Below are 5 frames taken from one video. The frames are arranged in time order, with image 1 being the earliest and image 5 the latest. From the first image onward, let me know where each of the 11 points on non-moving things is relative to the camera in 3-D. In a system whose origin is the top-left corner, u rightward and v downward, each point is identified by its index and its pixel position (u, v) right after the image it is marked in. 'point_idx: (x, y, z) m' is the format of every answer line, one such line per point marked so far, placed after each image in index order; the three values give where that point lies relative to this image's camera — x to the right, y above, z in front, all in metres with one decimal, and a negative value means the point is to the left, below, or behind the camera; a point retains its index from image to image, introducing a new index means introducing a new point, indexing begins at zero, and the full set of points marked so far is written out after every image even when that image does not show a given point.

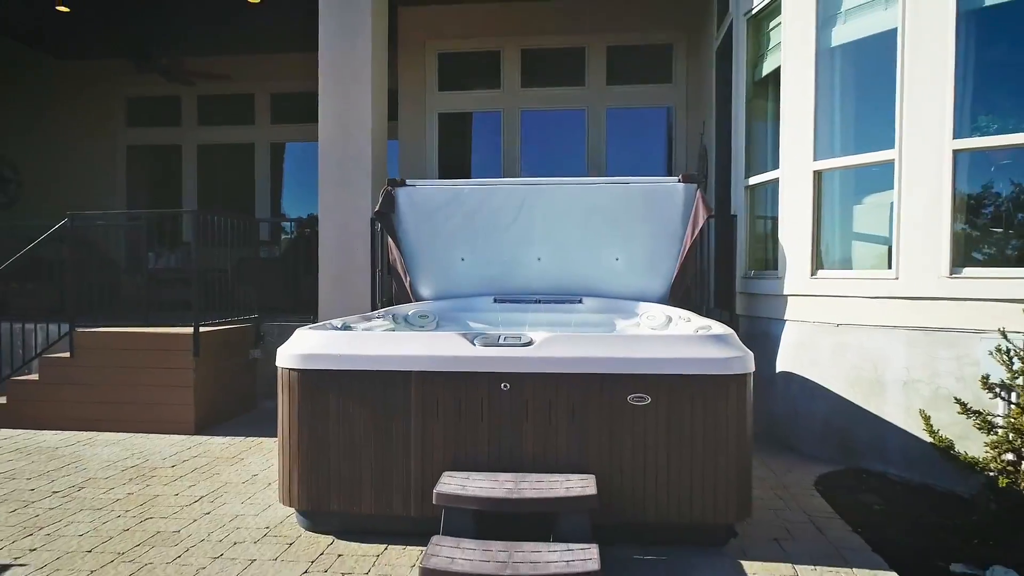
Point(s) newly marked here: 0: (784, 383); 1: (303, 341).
0: (+1.8, -0.6, +4.2) m
1: (-0.9, -0.2, +2.8) m
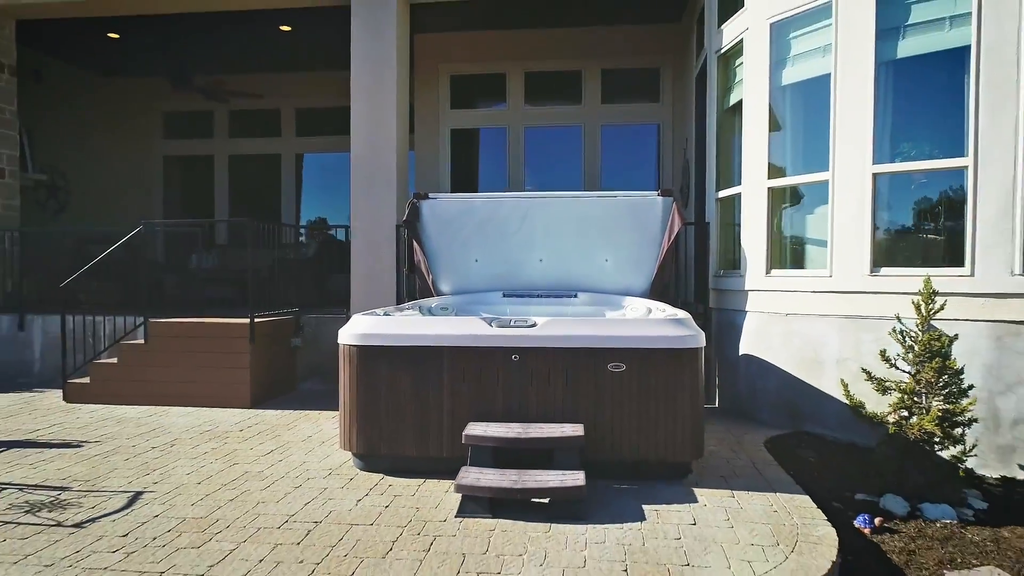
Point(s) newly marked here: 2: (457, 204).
0: (+1.9, -0.6, +5.0) m
1: (-0.9, -0.2, +3.6) m
2: (-0.5, +0.7, +5.4) m
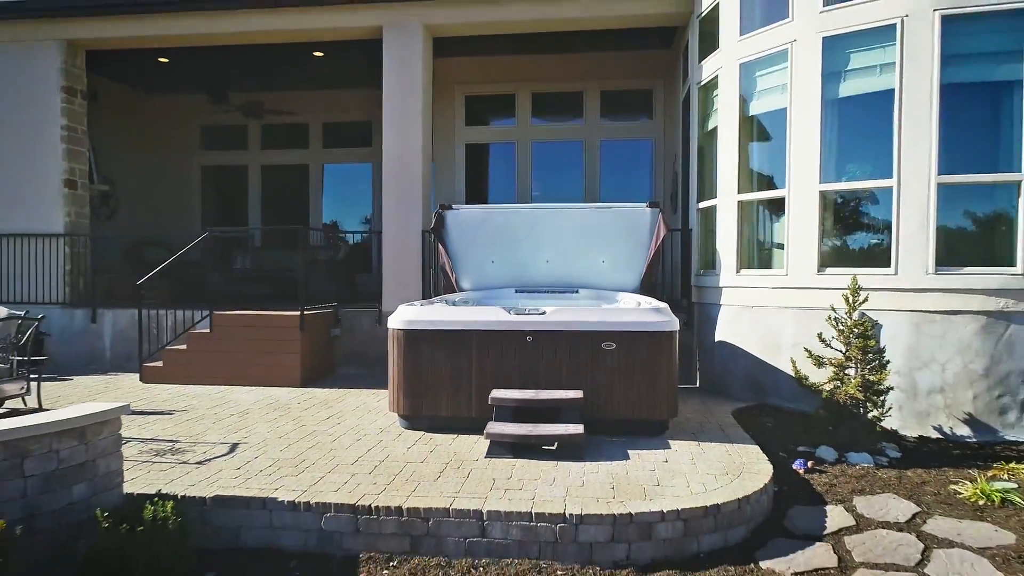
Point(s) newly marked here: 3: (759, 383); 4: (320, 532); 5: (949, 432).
0: (+2.0, -0.6, +5.9) m
1: (-0.8, -0.2, +4.5) m
2: (-0.4, +0.8, +6.3) m
3: (+2.2, -0.8, +5.5) m
4: (-1.0, -1.3, +3.2) m
5: (+3.2, -1.1, +4.6) m
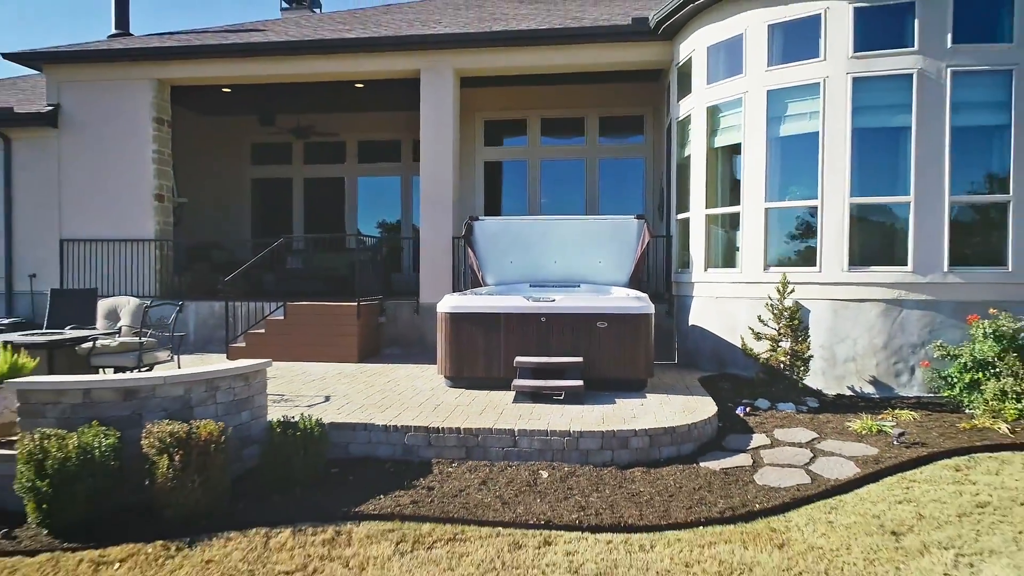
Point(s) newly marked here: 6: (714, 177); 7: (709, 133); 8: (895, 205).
0: (+2.1, -0.5, +7.4) m
1: (-0.6, -0.1, +6.1) m
2: (-0.2, +0.8, +7.9) m
3: (+2.3, -0.8, +7.0) m
4: (-0.8, -1.2, +4.8) m
5: (+3.4, -1.0, +6.2) m
6: (+2.4, +1.3, +7.3) m
7: (+2.3, +1.8, +7.3) m
8: (+3.7, +0.8, +6.1) m
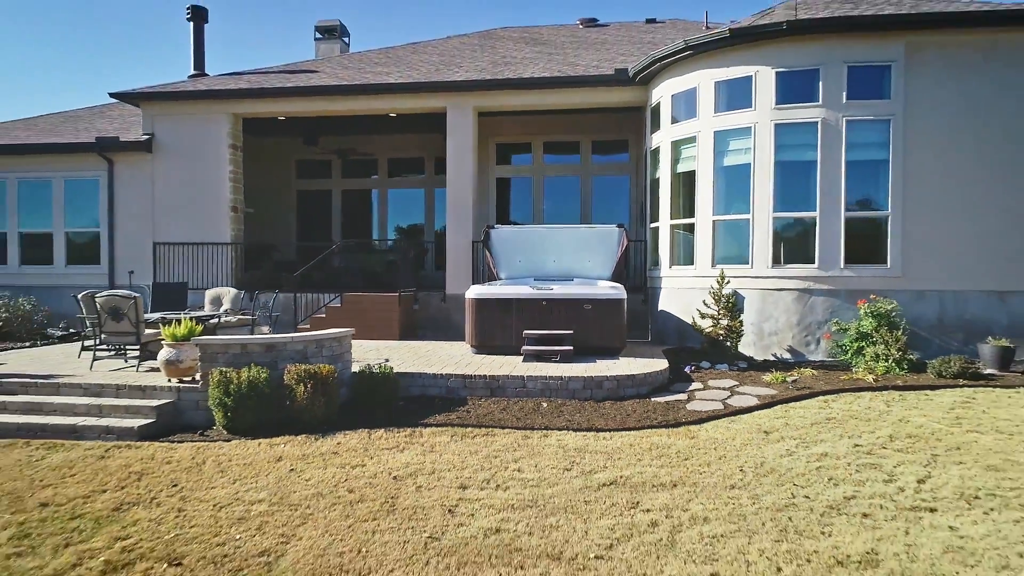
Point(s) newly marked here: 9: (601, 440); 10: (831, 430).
0: (+2.3, -0.4, +9.5) m
1: (-0.5, 0.0, +8.2) m
2: (0.0, +0.9, +10.0) m
3: (+2.5, -0.7, +9.1) m
4: (-0.7, -1.1, +6.9) m
5: (+3.5, -0.9, +8.3) m
6: (+2.5, +1.4, +9.4) m
7: (+2.4, +1.9, +9.4) m
8: (+3.9, +0.9, +8.2) m
9: (+0.8, -1.4, +5.5) m
10: (+2.9, -1.3, +5.7) m
